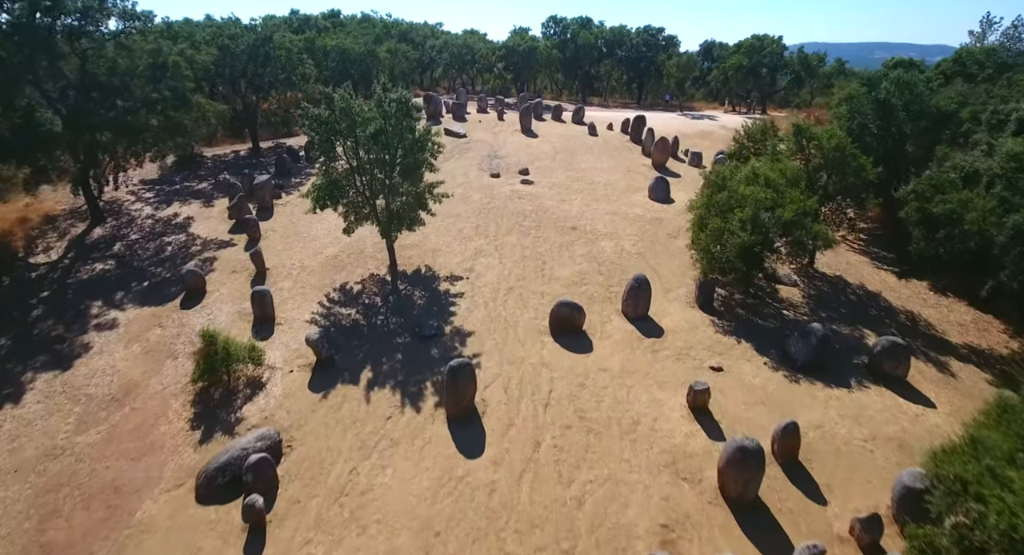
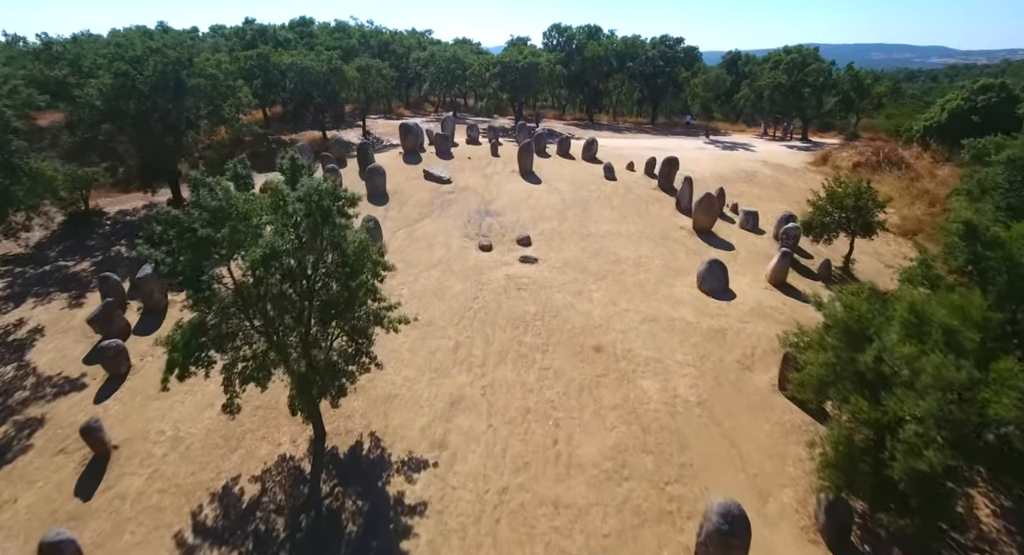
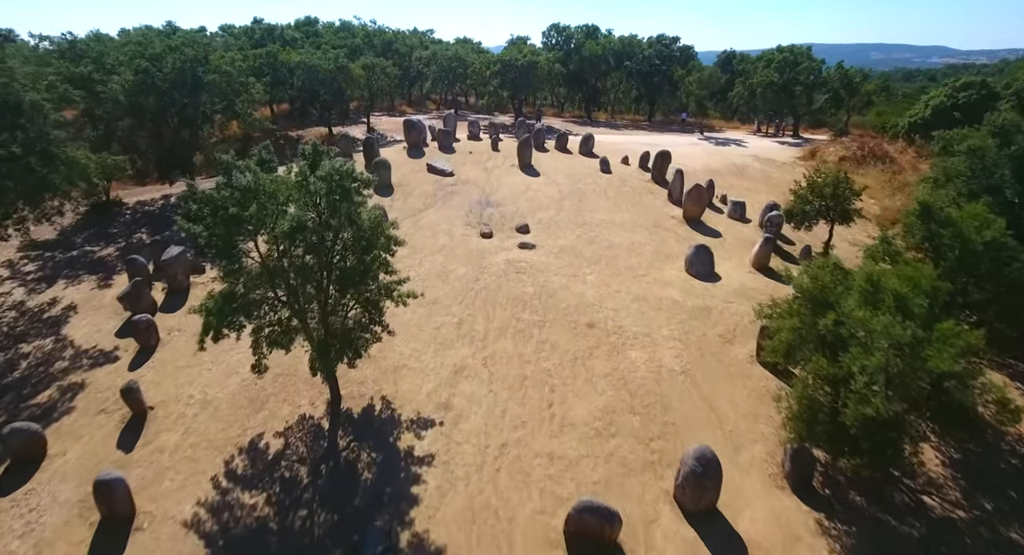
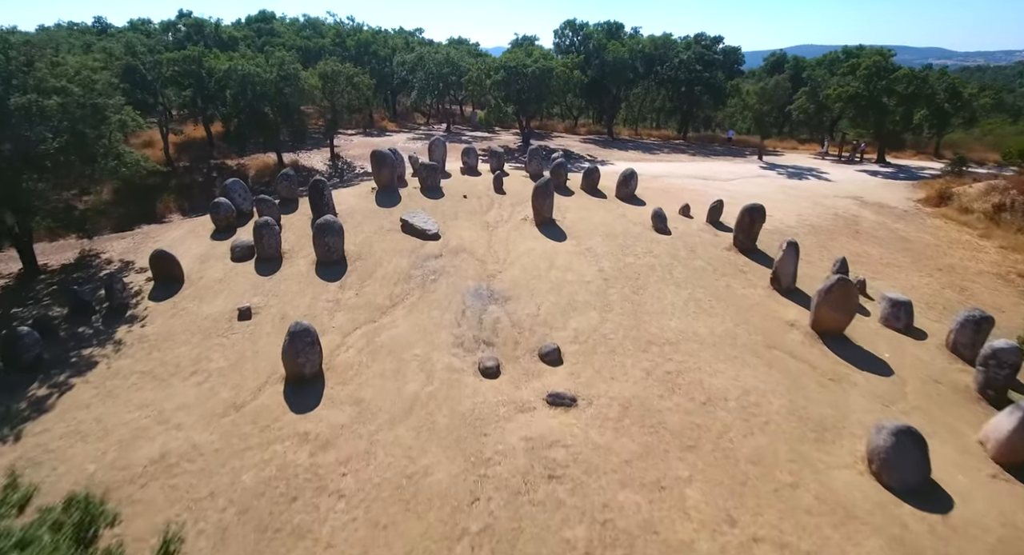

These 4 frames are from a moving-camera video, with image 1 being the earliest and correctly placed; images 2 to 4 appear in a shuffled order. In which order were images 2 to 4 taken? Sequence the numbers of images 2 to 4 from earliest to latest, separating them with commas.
3, 2, 4
